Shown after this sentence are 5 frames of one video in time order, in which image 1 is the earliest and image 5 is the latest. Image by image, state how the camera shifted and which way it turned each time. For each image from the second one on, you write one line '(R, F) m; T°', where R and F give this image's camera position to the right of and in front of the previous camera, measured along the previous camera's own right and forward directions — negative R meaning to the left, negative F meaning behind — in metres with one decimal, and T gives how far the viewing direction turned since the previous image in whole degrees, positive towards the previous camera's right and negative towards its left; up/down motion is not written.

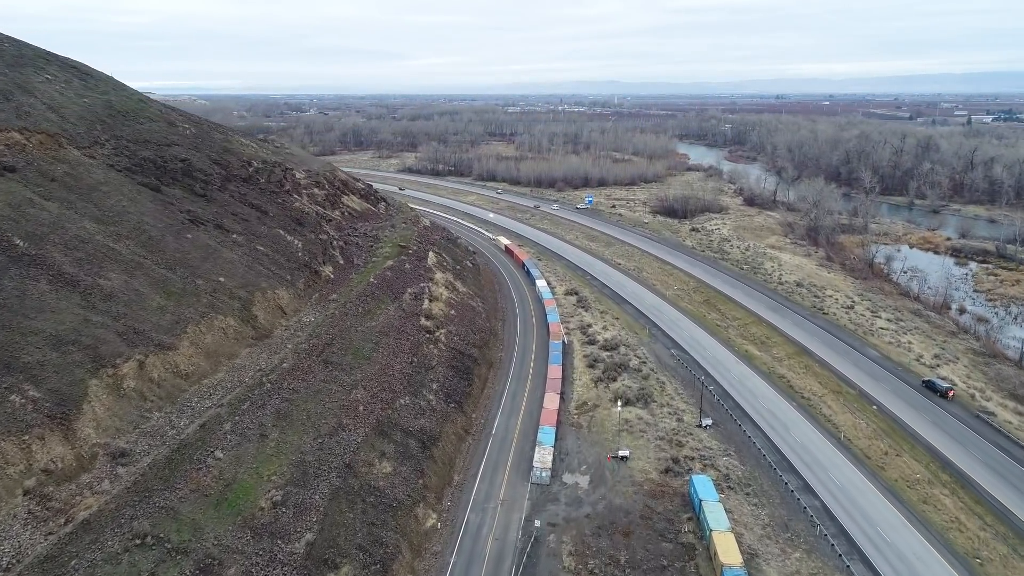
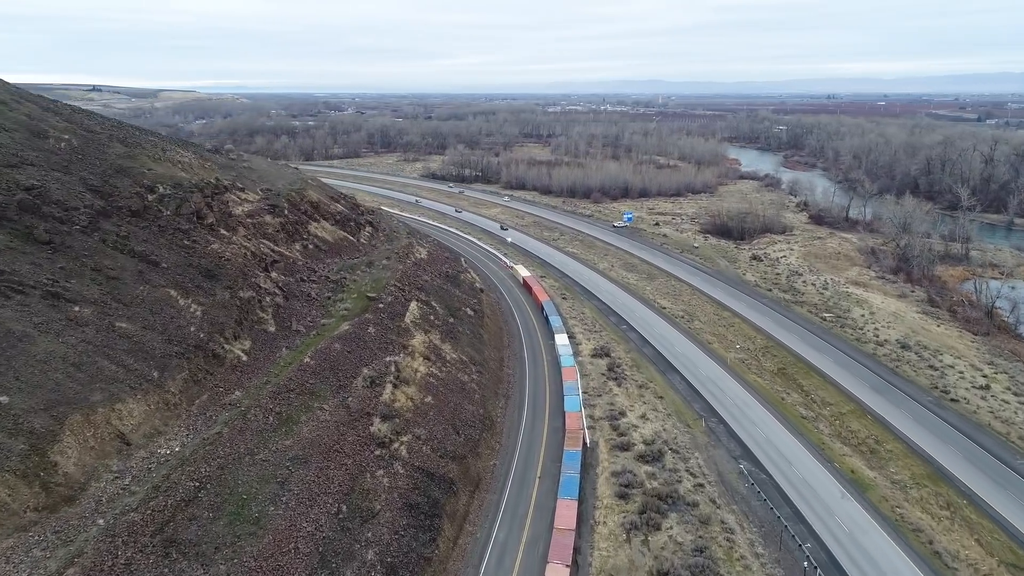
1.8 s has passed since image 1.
(+1.6, +12.9) m; -3°
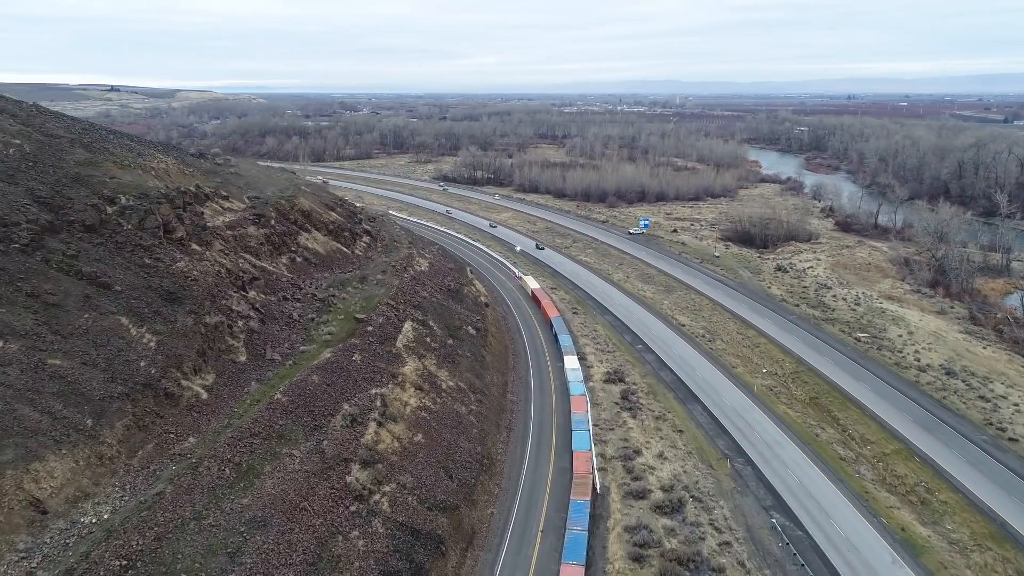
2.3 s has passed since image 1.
(+0.5, +3.6) m; -1°
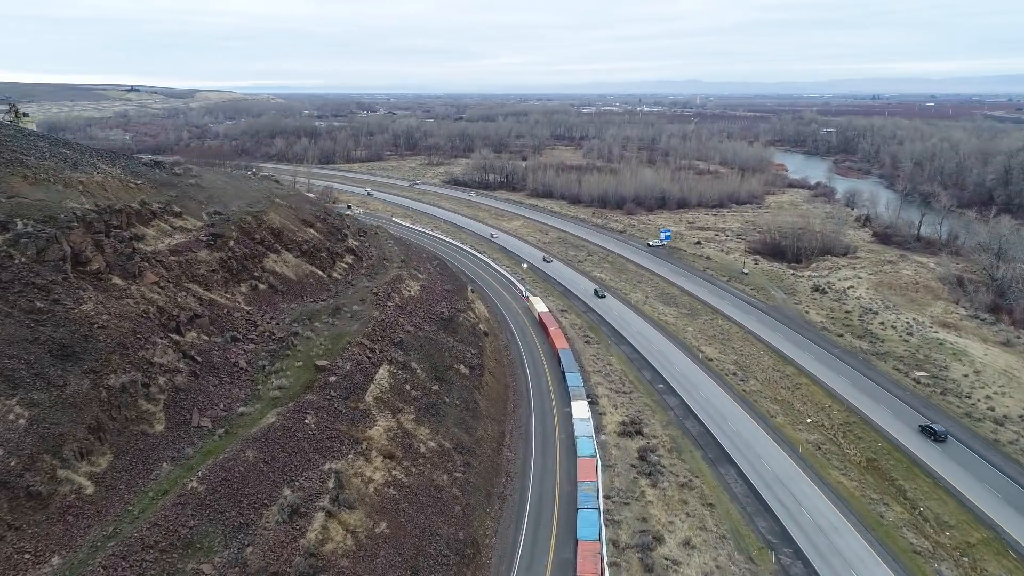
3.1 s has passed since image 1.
(+0.9, +5.9) m; -1°
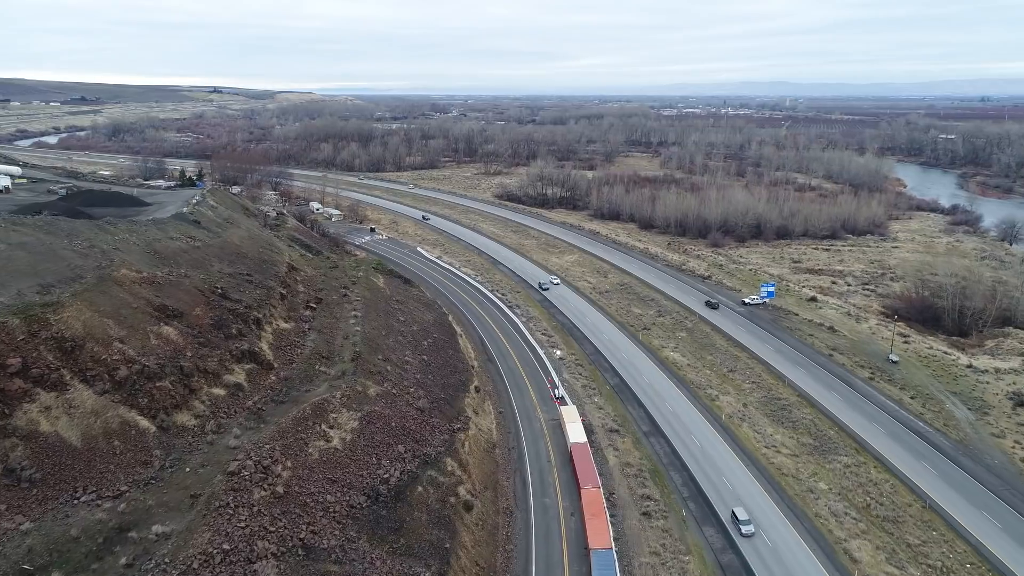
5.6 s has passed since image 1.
(+2.3, +18.3) m; -6°
